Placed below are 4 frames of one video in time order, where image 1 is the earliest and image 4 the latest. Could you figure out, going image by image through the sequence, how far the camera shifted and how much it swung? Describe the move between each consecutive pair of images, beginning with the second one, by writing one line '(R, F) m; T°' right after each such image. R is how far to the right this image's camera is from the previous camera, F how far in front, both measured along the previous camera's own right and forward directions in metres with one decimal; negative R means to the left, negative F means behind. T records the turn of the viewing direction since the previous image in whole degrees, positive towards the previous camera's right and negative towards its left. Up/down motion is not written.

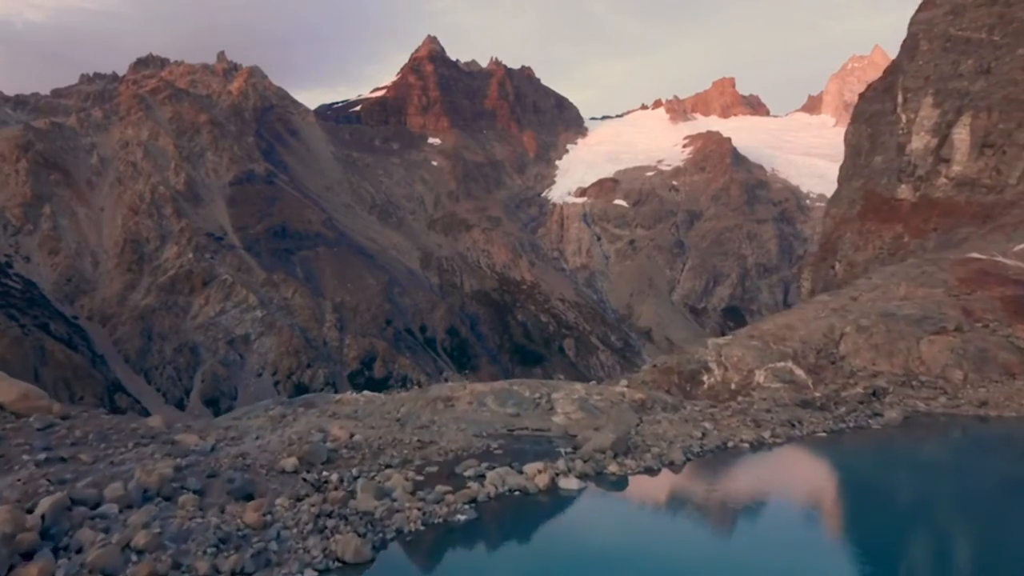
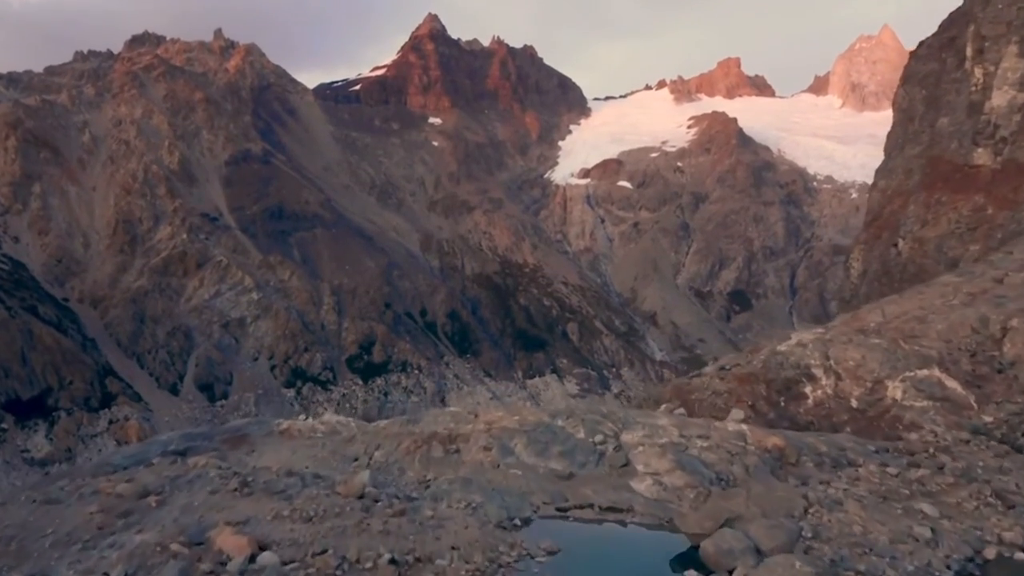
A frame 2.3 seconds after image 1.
(-0.2, +3.2) m; 0°
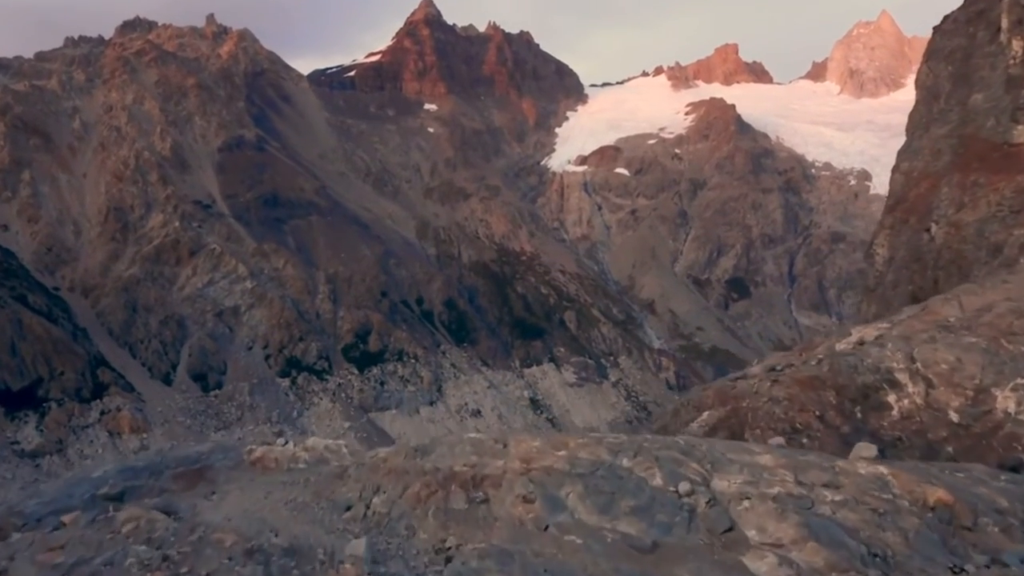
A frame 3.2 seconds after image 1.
(-0.2, +1.5) m; 0°
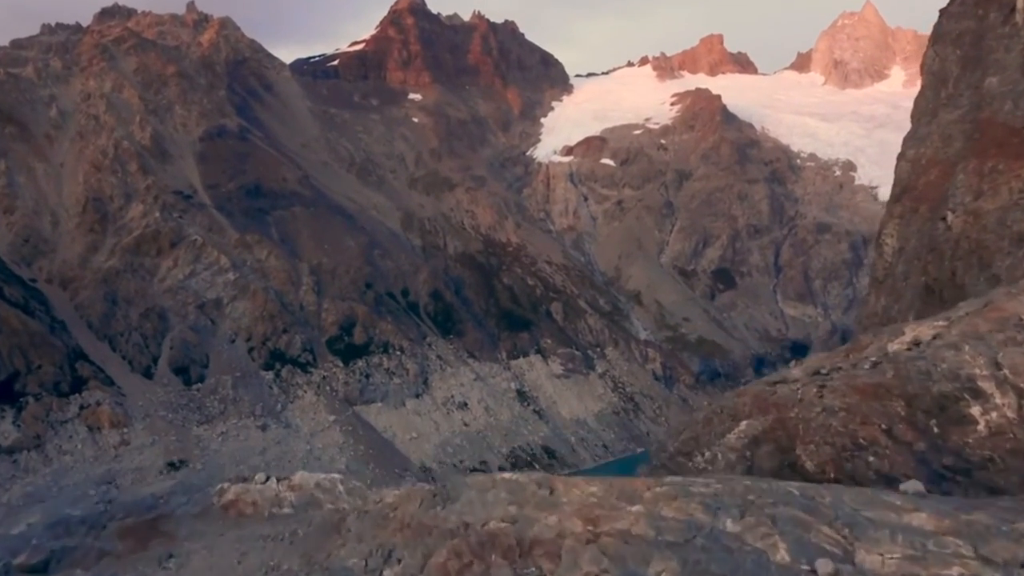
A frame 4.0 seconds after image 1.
(-0.3, +1.3) m; +1°
